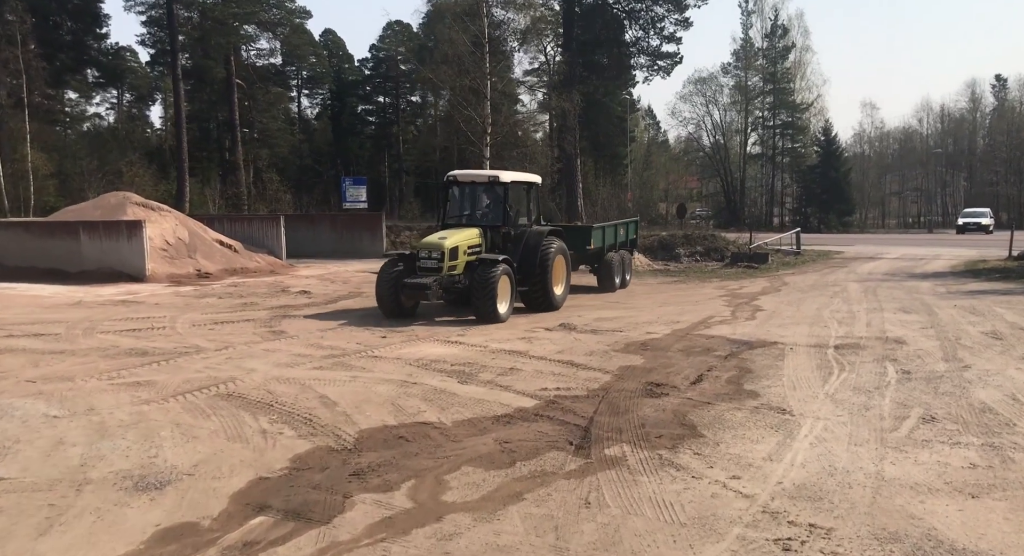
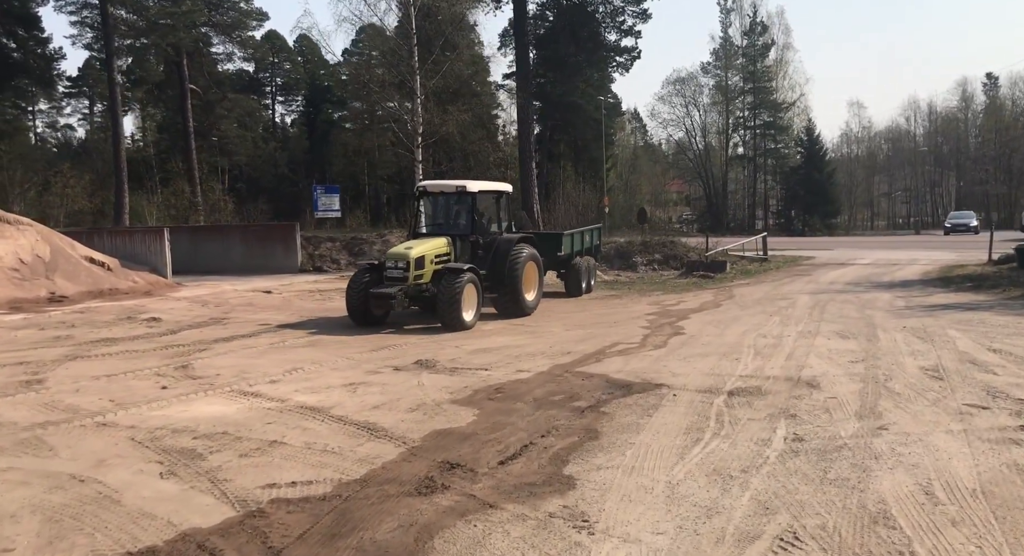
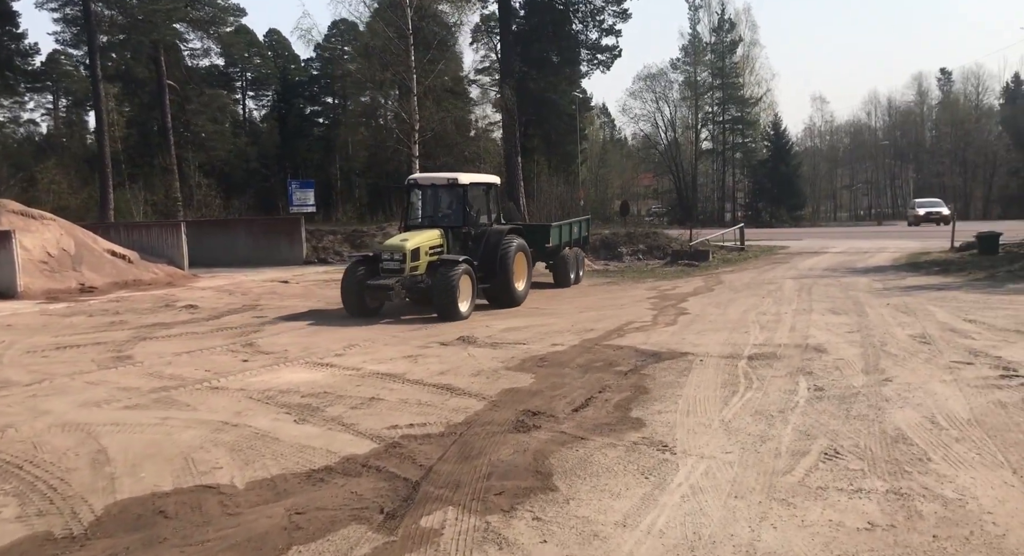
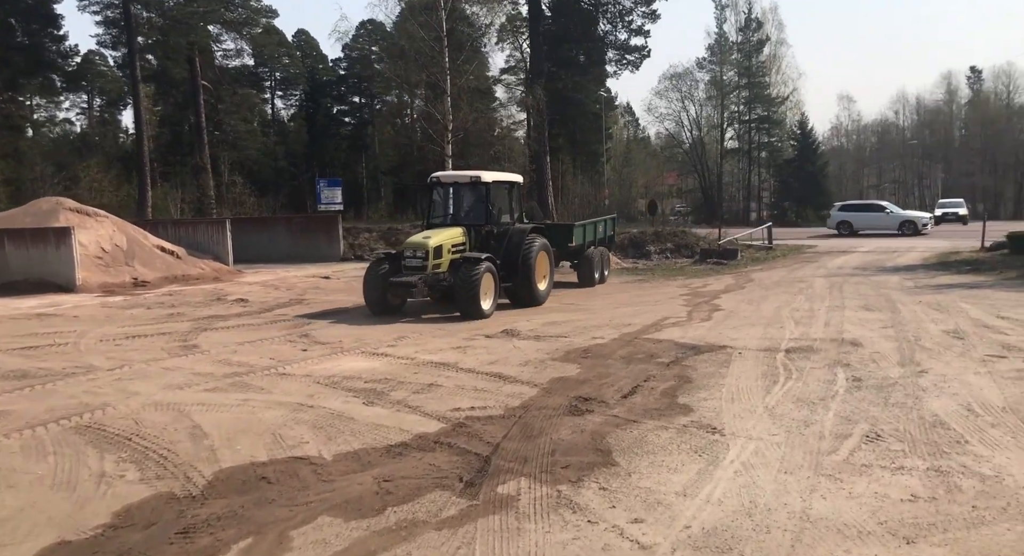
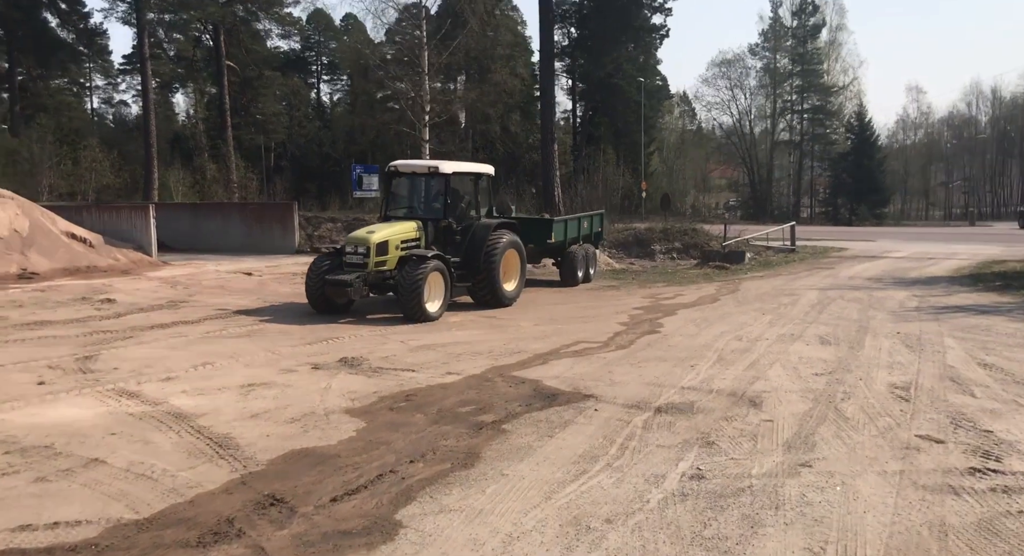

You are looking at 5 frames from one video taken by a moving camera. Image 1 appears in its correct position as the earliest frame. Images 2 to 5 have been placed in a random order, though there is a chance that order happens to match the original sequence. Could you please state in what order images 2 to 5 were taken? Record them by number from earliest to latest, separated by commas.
4, 3, 2, 5
